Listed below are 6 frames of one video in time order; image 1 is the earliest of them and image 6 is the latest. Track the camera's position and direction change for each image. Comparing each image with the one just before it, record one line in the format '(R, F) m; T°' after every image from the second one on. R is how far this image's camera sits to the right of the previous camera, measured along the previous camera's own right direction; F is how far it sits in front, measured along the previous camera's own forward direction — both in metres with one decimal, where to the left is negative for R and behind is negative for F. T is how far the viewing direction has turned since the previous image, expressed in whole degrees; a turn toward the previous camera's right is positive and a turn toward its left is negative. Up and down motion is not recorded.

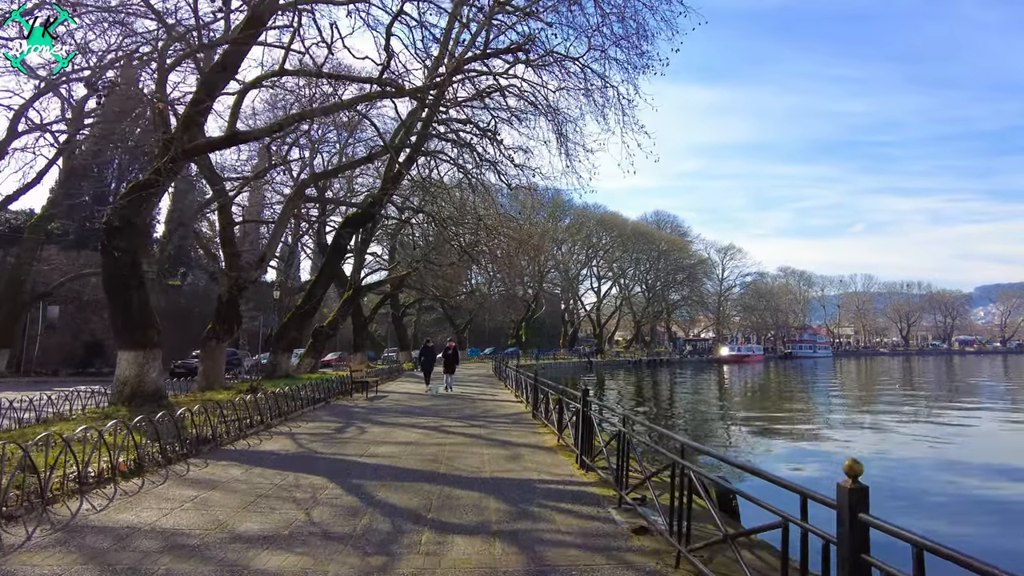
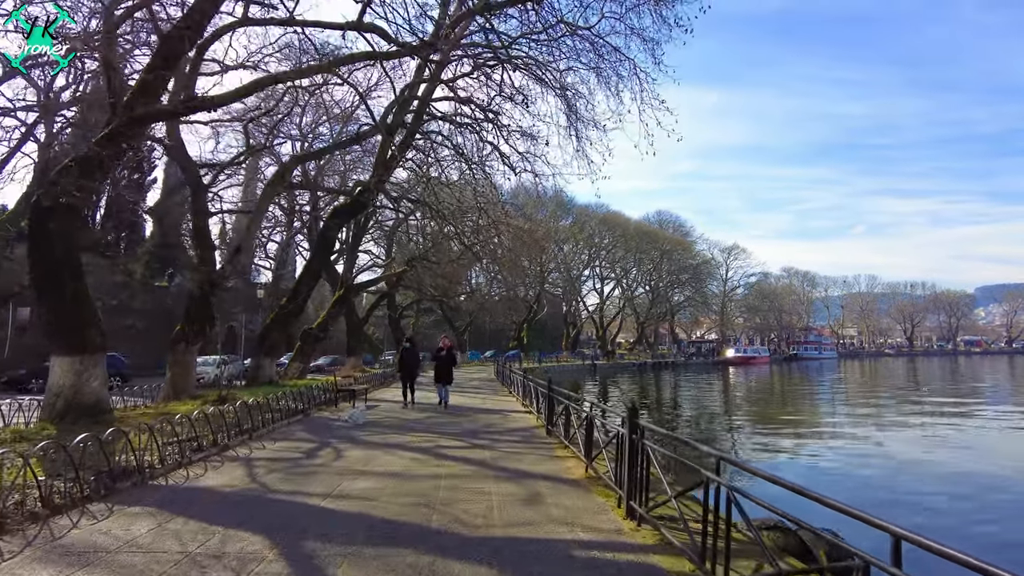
(-0.1, +1.6) m; 0°
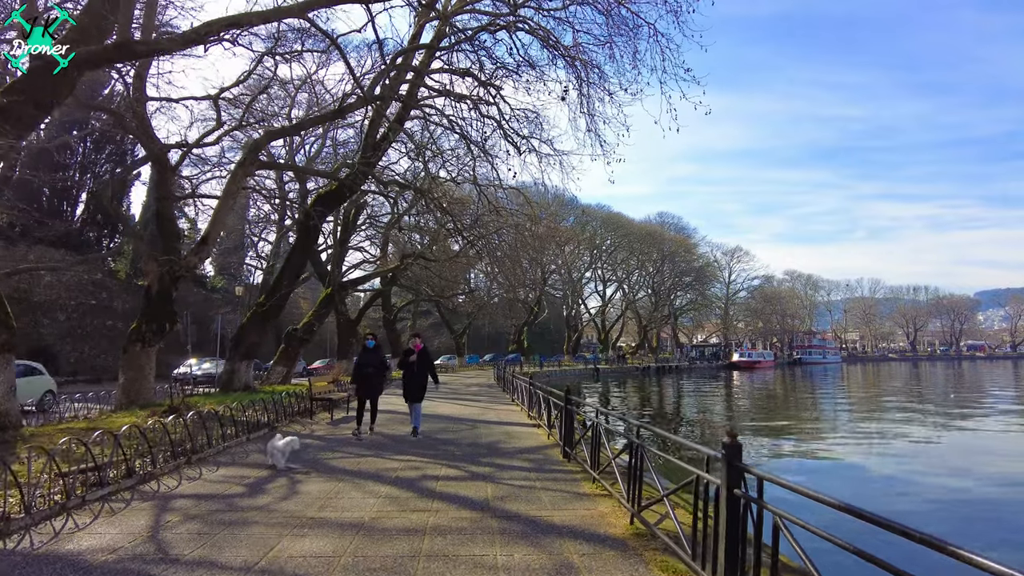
(-0.1, +1.7) m; 0°
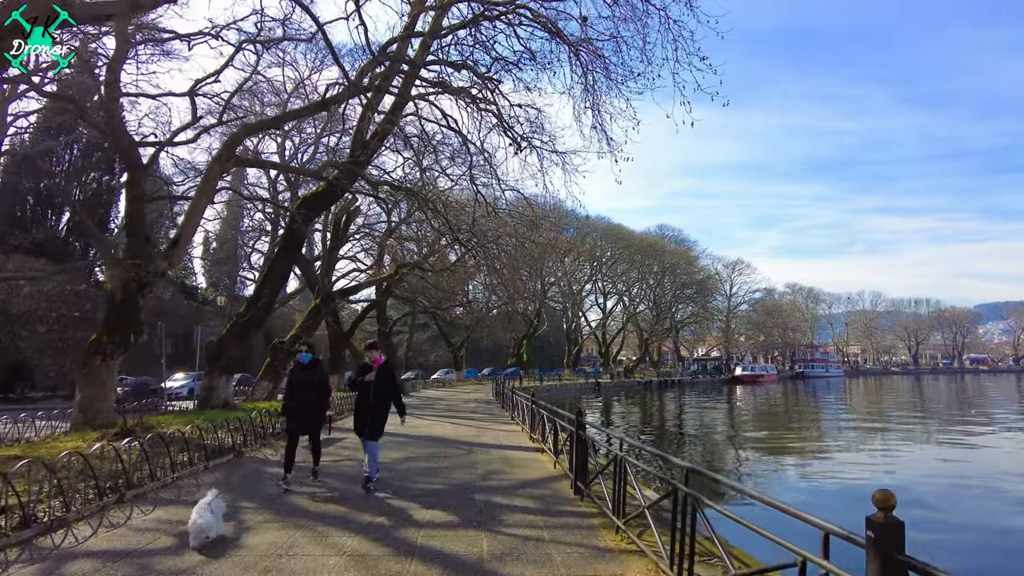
(0.0, +1.1) m; 0°
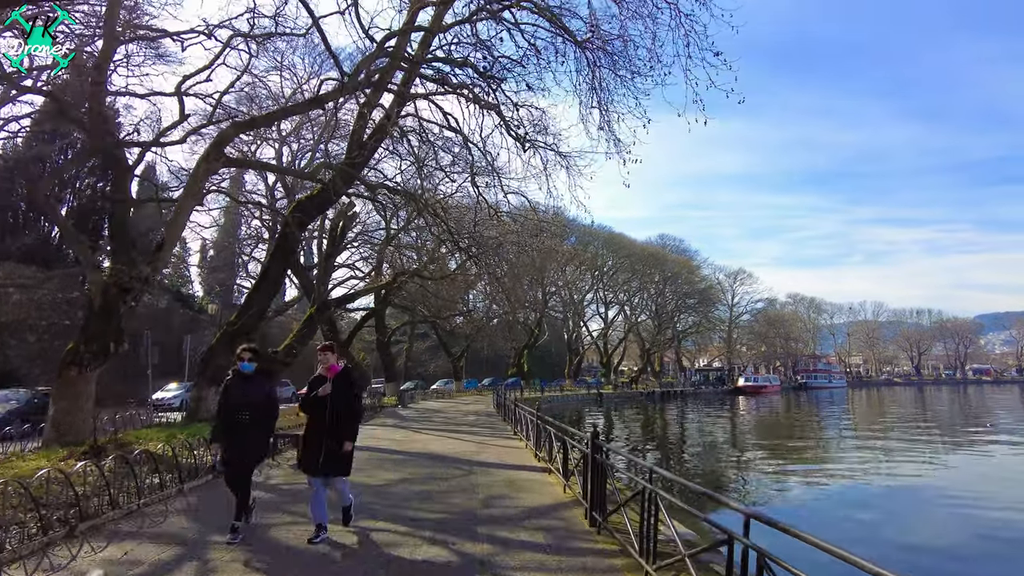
(-0.1, +0.6) m; 0°
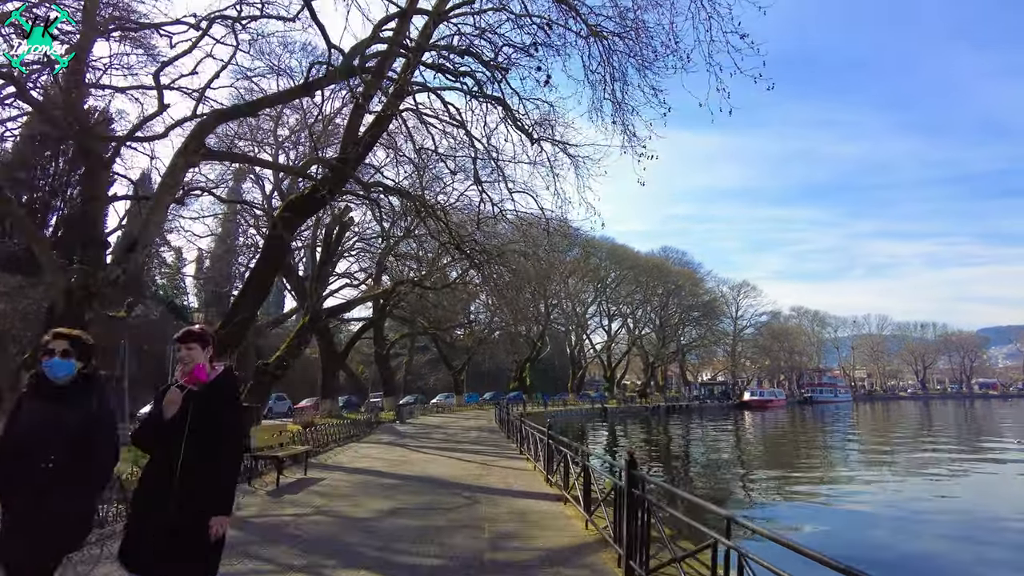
(-0.1, +1.0) m; 0°
